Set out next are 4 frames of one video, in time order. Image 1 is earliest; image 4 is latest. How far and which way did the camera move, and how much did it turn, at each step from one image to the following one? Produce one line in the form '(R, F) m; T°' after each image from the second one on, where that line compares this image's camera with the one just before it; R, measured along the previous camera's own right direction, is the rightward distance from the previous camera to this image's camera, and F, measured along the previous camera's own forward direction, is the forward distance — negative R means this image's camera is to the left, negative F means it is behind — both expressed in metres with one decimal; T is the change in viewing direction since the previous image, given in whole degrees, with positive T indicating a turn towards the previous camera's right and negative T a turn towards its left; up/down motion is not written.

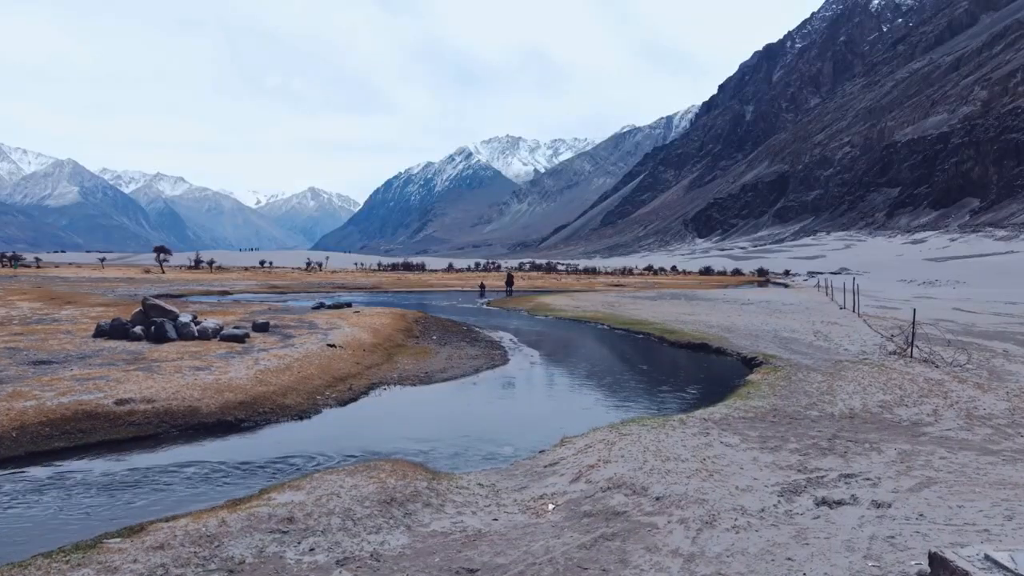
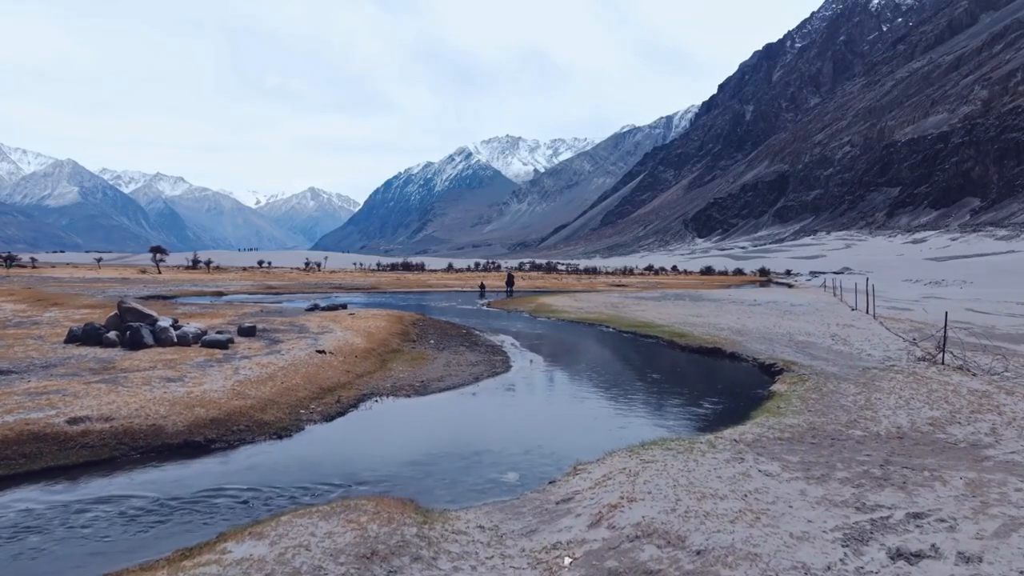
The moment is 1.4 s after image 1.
(-0.1, +2.0) m; 0°
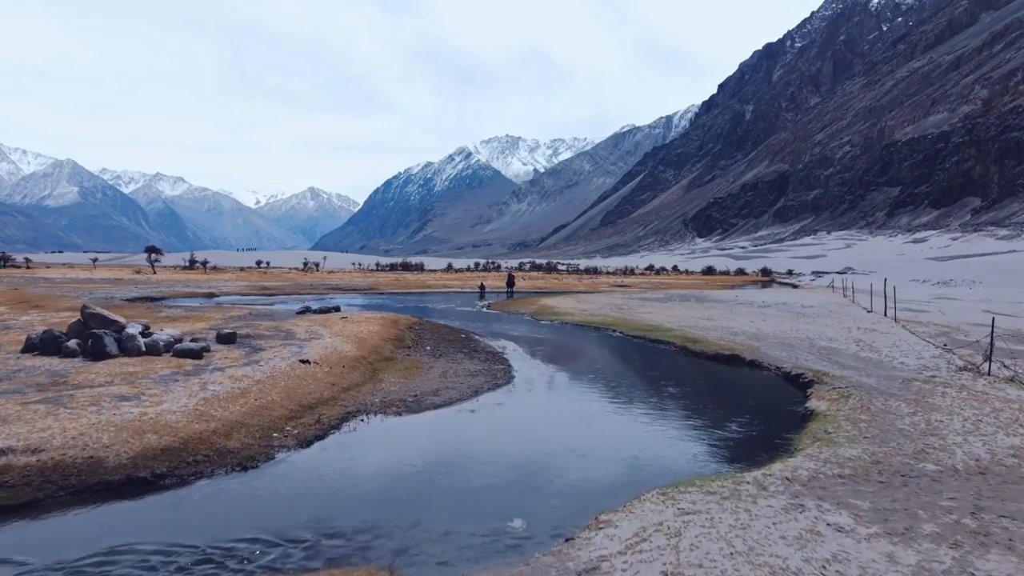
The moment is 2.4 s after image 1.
(-0.1, +2.5) m; 0°
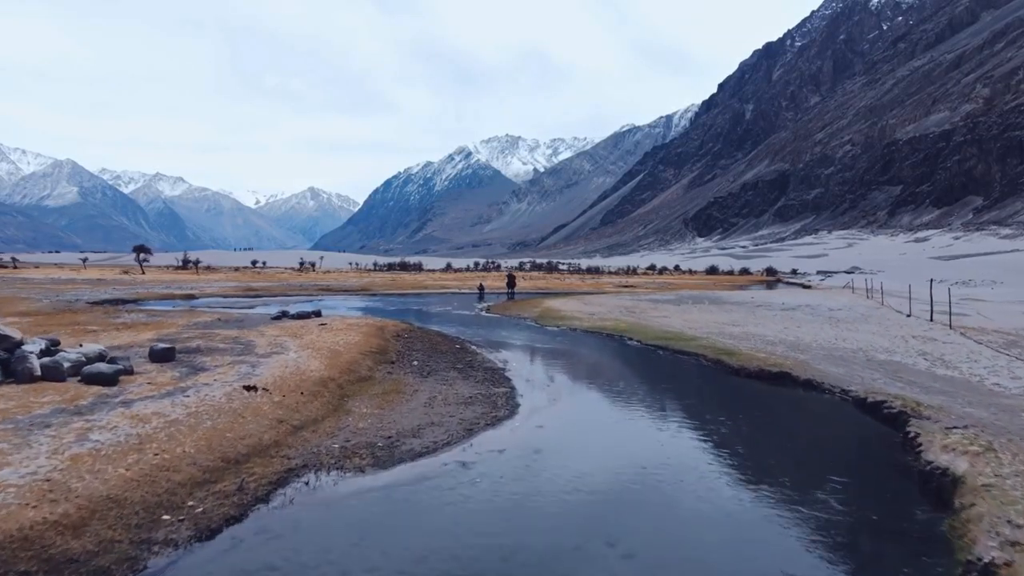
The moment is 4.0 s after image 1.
(-0.1, +5.7) m; 0°
